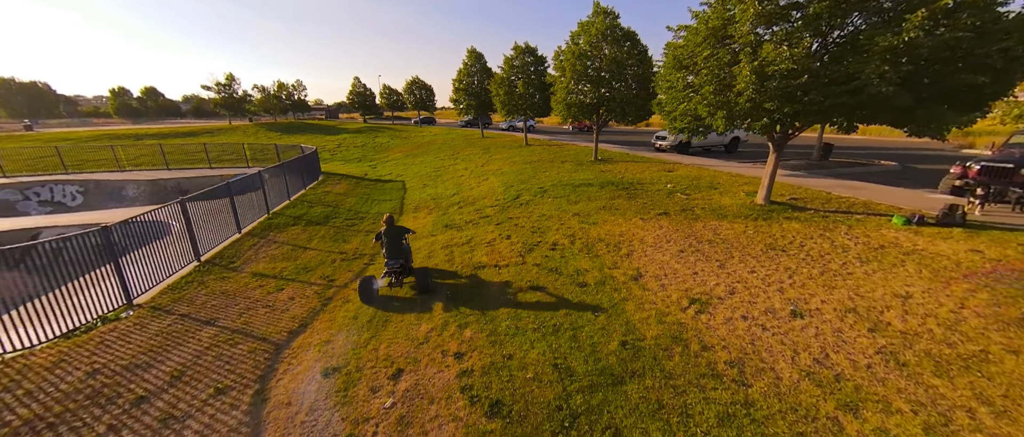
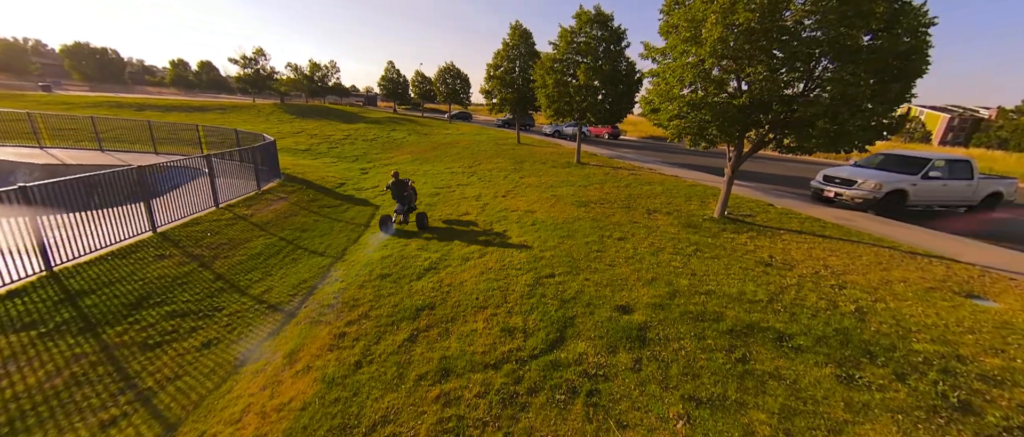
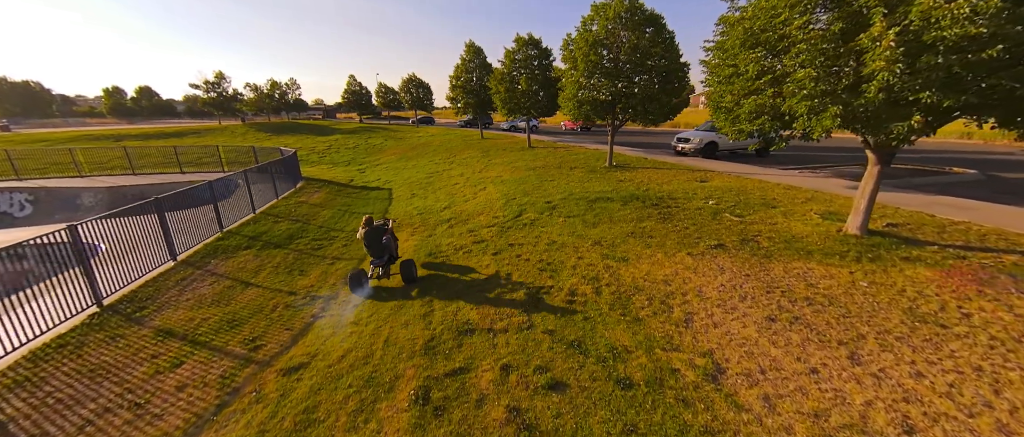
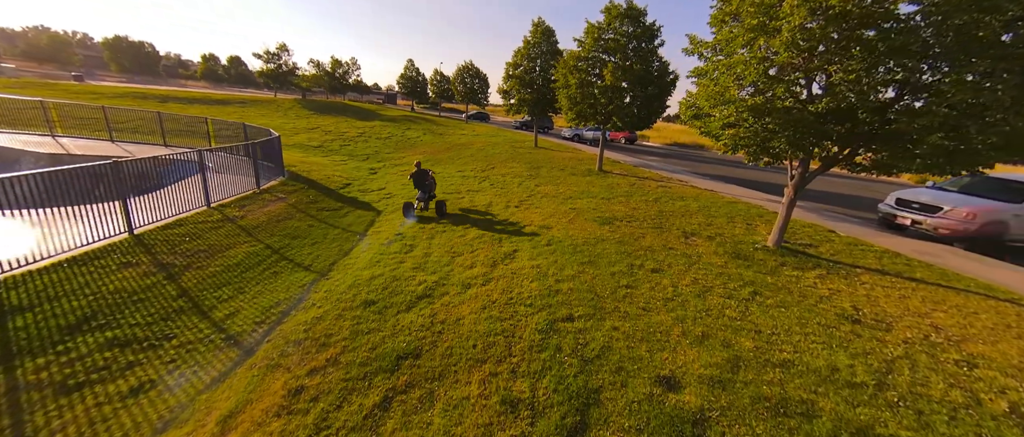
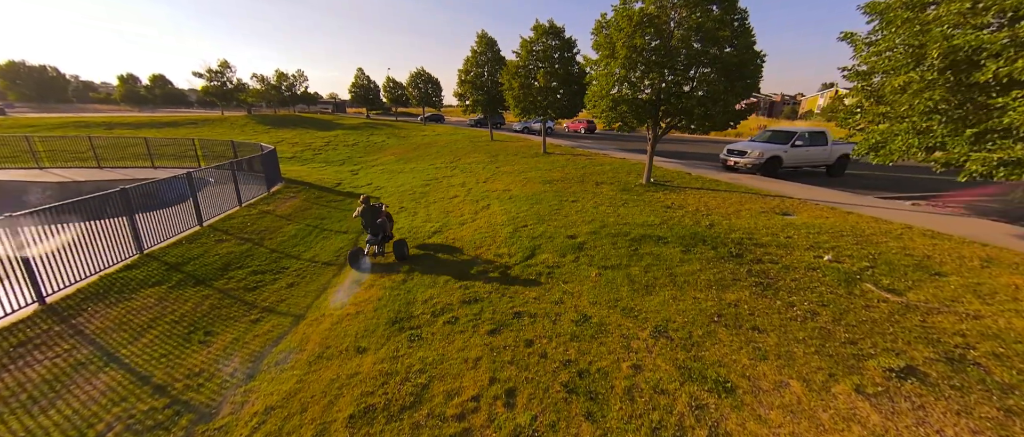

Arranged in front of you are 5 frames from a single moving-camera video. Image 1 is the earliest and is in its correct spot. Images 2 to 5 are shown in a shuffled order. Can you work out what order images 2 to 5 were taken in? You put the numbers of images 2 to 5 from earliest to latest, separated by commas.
3, 5, 2, 4
